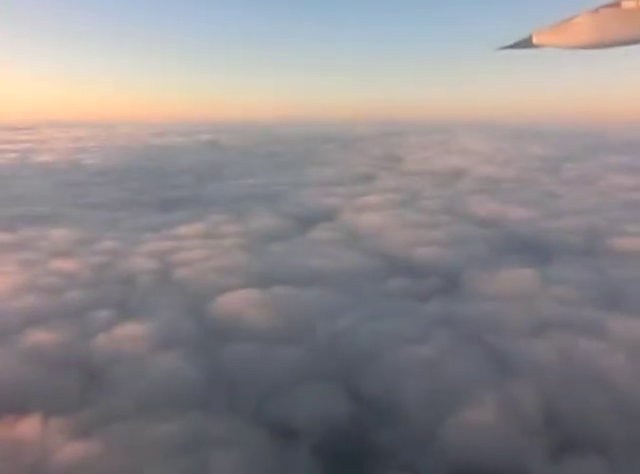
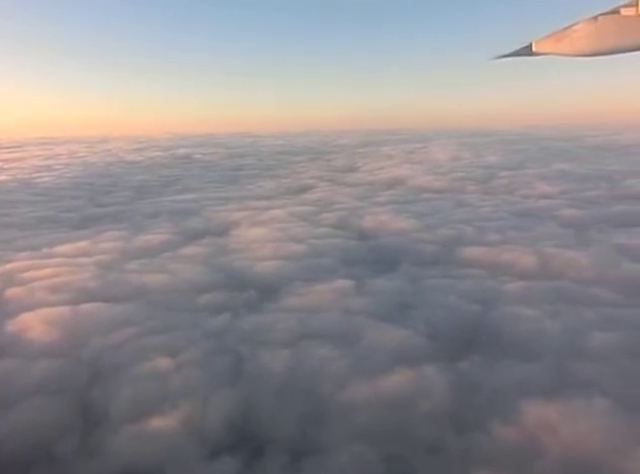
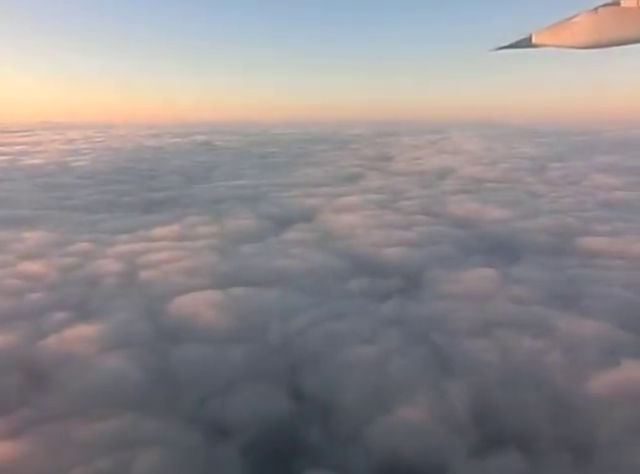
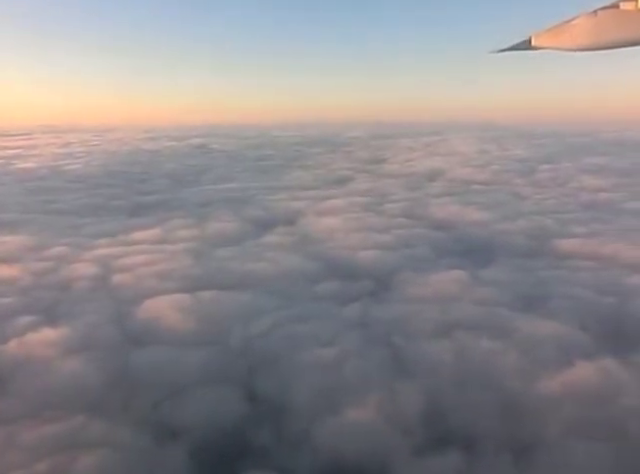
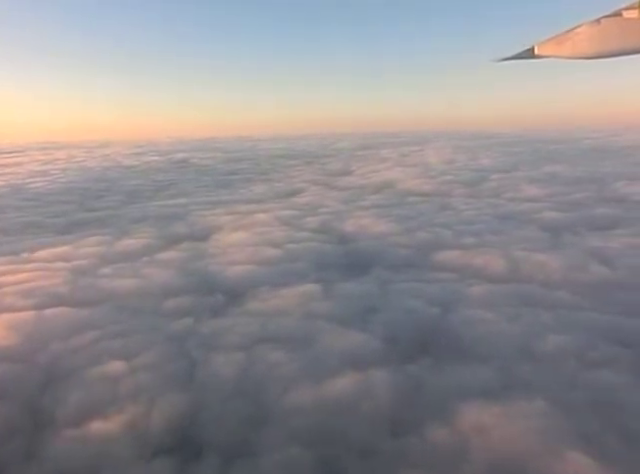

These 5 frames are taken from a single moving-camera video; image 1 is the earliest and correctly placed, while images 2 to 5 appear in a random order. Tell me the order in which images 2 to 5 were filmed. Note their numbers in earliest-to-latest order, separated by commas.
3, 4, 2, 5
